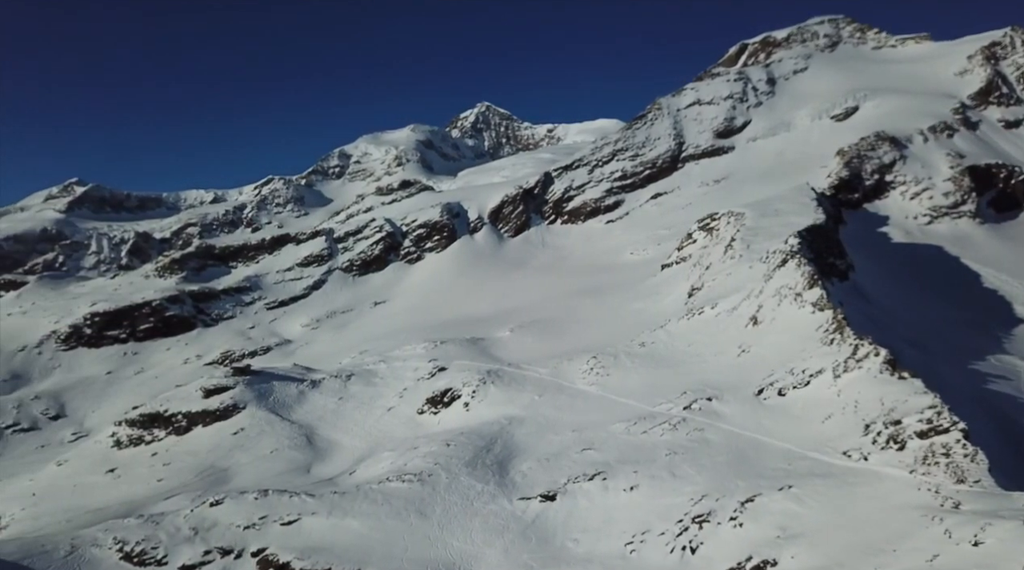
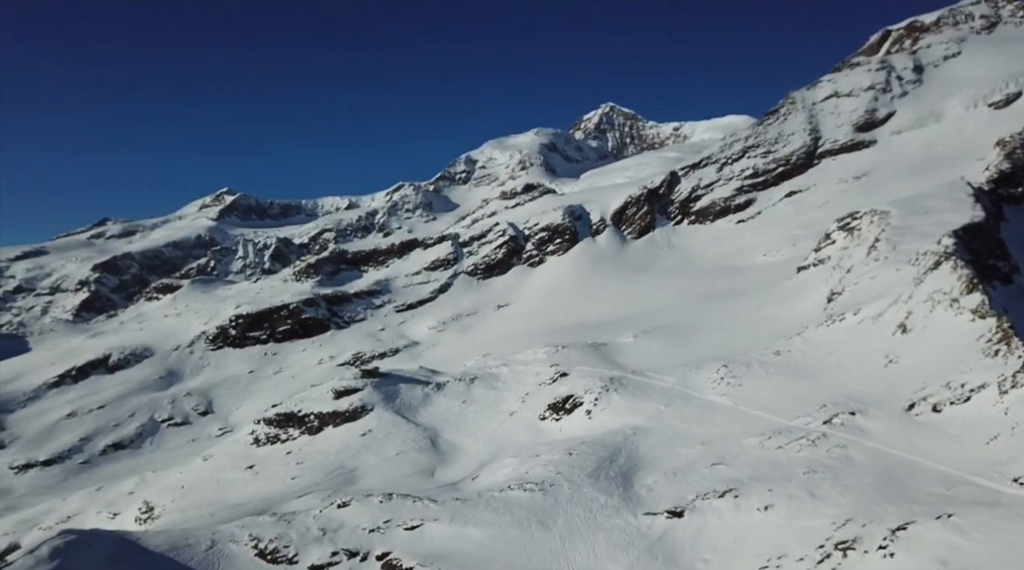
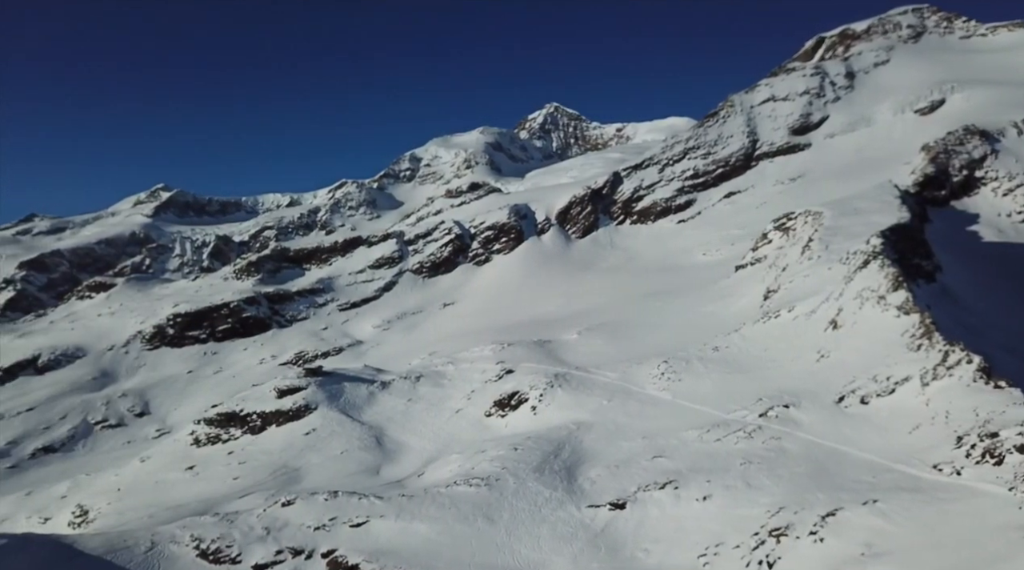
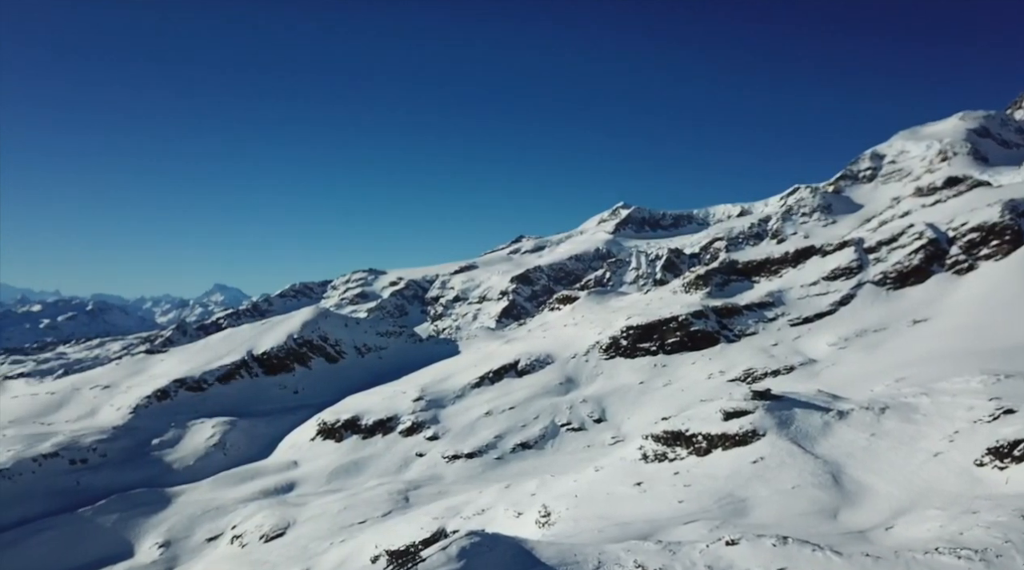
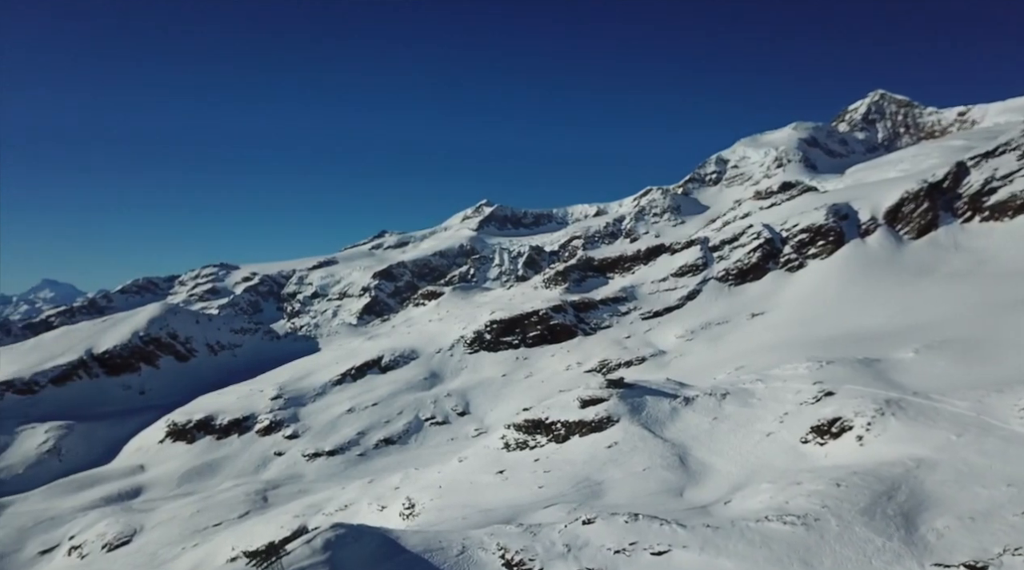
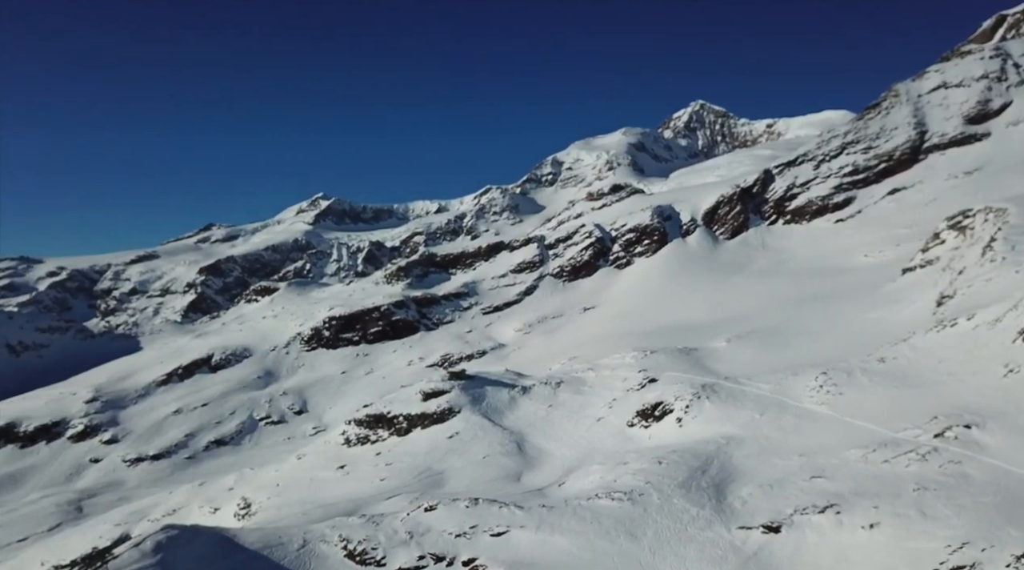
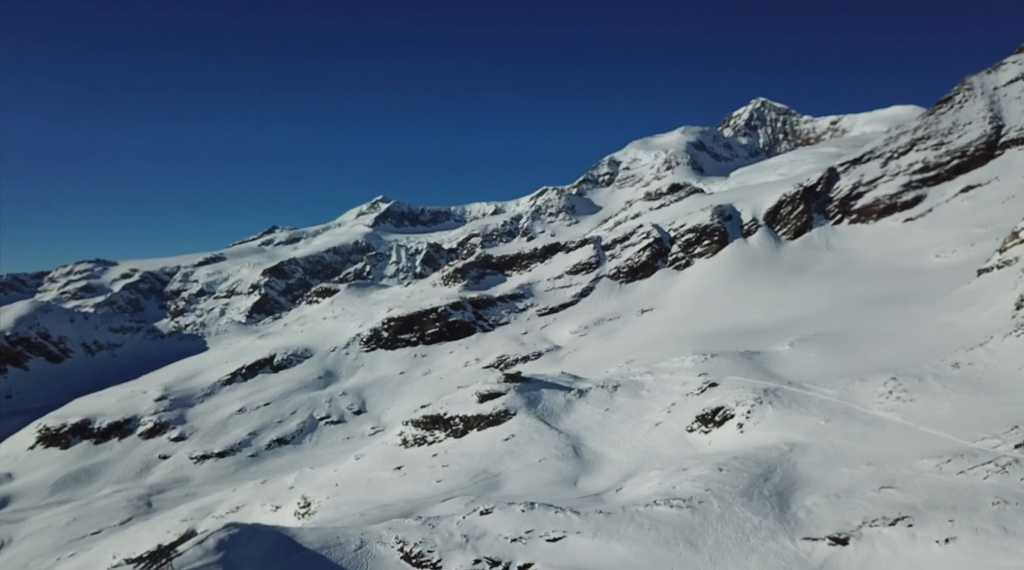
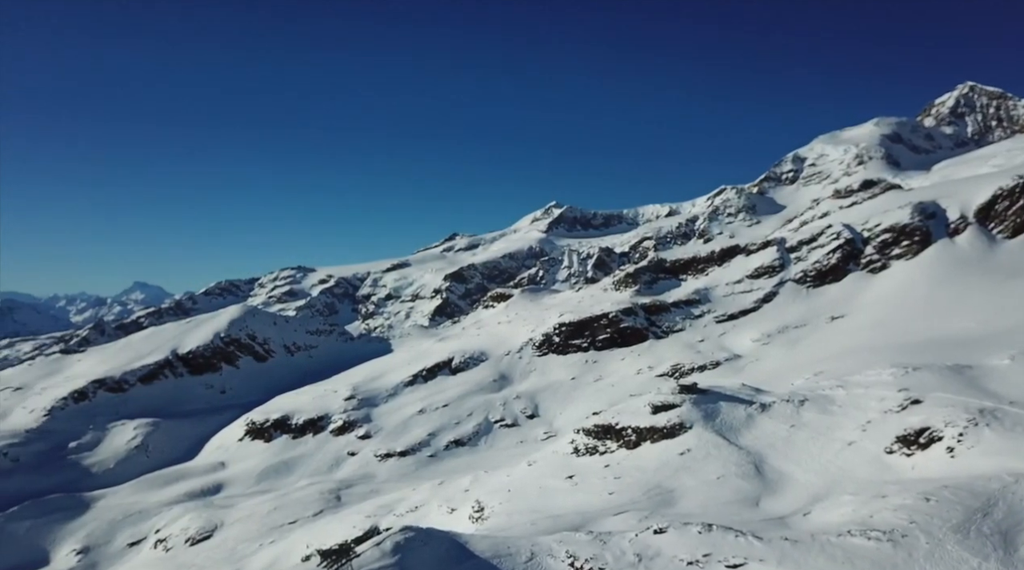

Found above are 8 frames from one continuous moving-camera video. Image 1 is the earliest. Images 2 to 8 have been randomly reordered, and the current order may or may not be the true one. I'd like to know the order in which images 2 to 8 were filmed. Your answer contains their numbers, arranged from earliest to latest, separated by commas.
3, 2, 6, 7, 5, 8, 4
